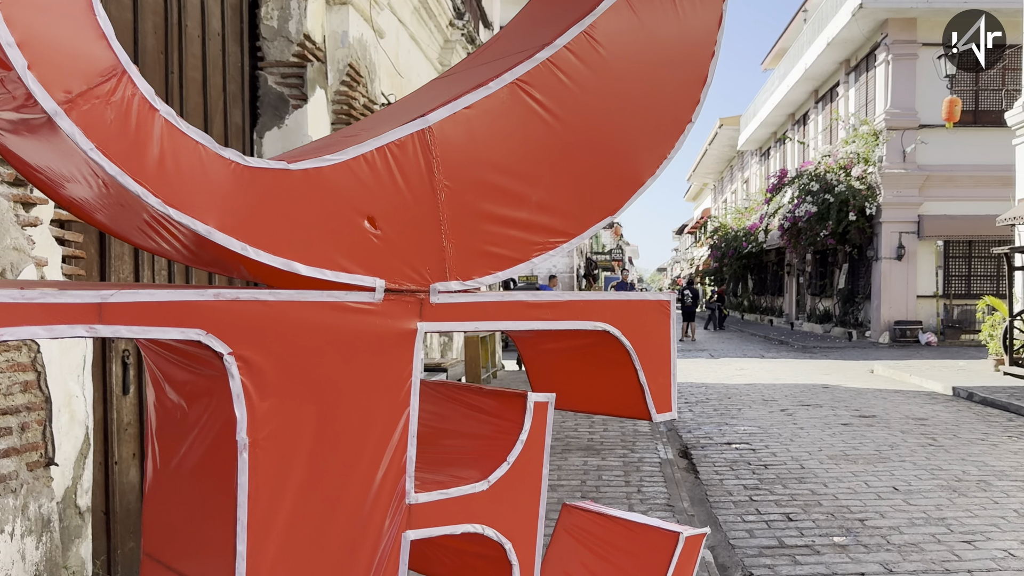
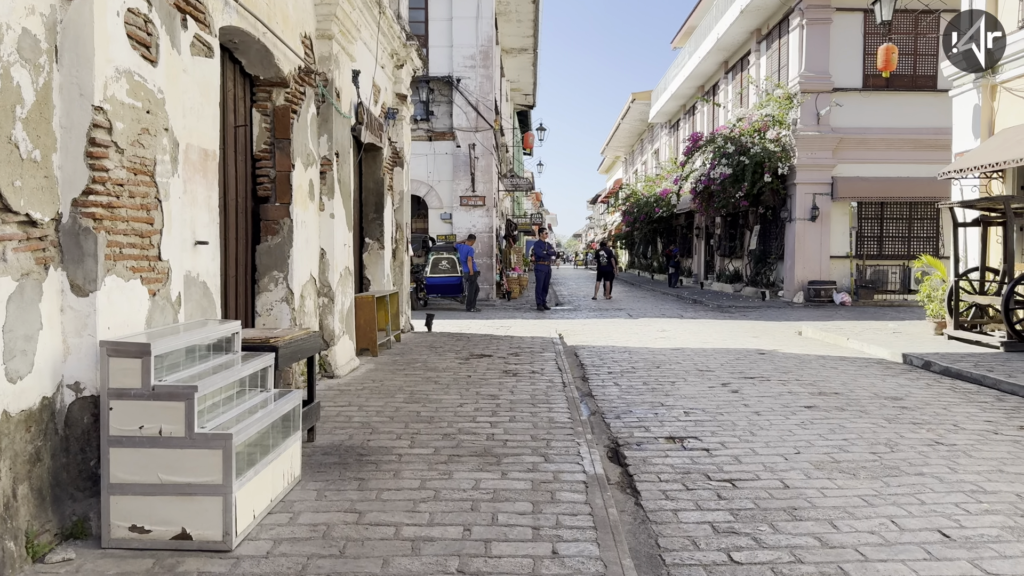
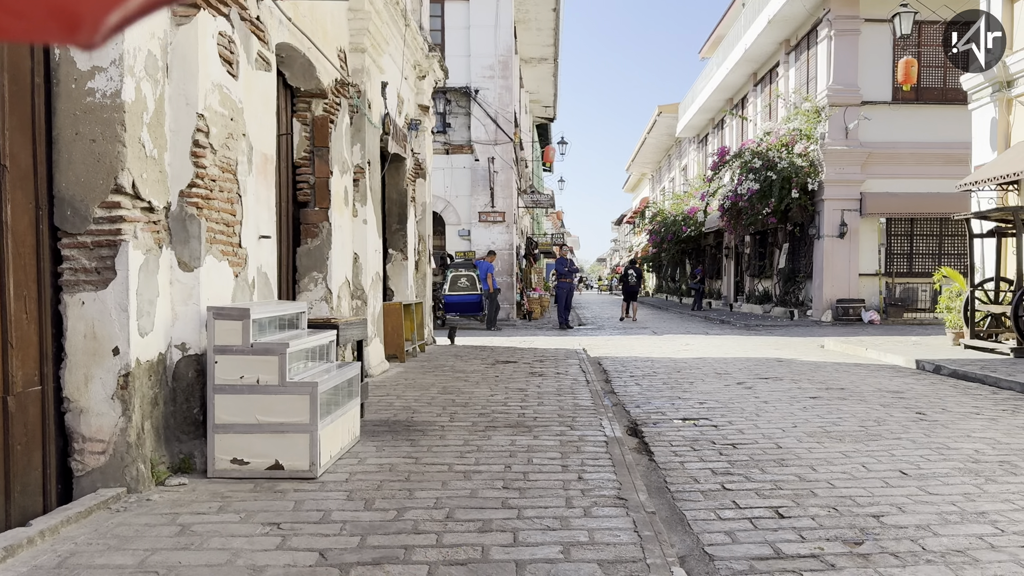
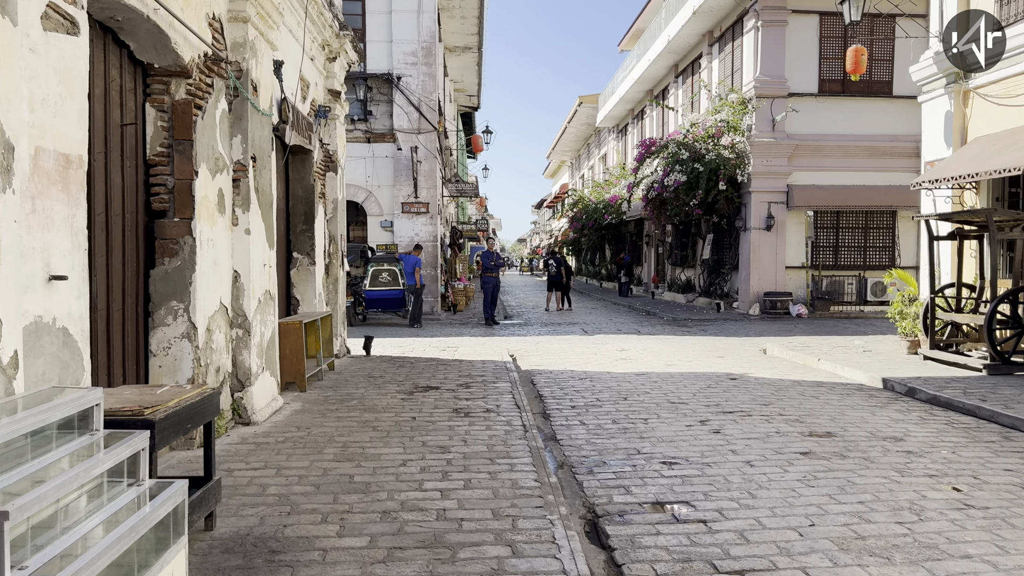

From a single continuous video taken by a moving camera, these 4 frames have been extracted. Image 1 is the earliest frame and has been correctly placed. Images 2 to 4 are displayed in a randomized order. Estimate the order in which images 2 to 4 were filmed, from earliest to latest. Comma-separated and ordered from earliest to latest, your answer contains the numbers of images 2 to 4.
3, 2, 4
